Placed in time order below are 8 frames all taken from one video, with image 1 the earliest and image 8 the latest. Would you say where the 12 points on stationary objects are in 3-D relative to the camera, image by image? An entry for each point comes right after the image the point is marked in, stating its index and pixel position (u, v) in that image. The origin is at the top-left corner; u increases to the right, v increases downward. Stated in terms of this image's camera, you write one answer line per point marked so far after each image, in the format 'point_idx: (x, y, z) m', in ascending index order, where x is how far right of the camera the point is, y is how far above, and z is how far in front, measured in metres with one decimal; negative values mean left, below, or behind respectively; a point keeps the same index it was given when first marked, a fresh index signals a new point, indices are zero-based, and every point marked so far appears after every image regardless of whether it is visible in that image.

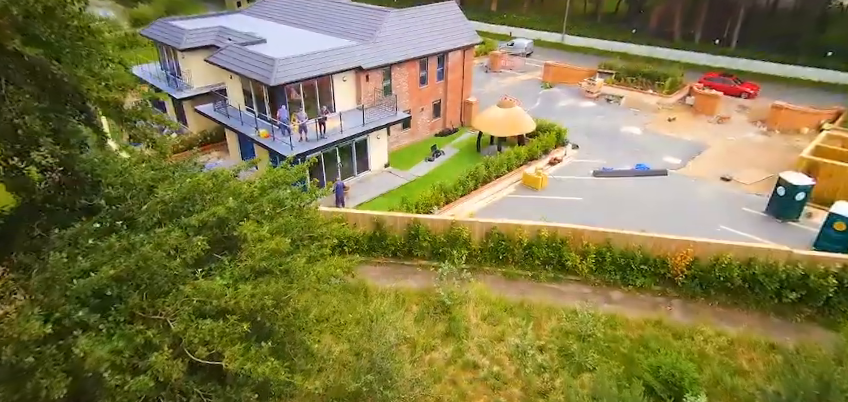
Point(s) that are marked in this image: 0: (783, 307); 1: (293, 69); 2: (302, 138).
0: (+11.0, -3.2, +14.1) m
1: (-5.4, +5.5, +19.1) m
2: (-5.1, +2.6, +19.1) m
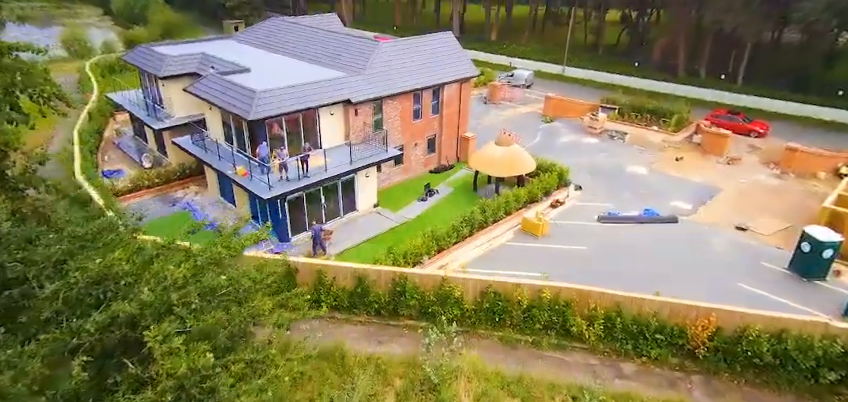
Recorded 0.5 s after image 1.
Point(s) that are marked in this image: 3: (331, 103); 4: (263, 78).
0: (+10.6, -5.0, +12.3) m
1: (-5.7, +3.8, +17.6) m
2: (-5.4, +0.9, +17.5) m
3: (-3.8, +4.0, +18.9) m
4: (-6.9, +5.2, +19.9) m
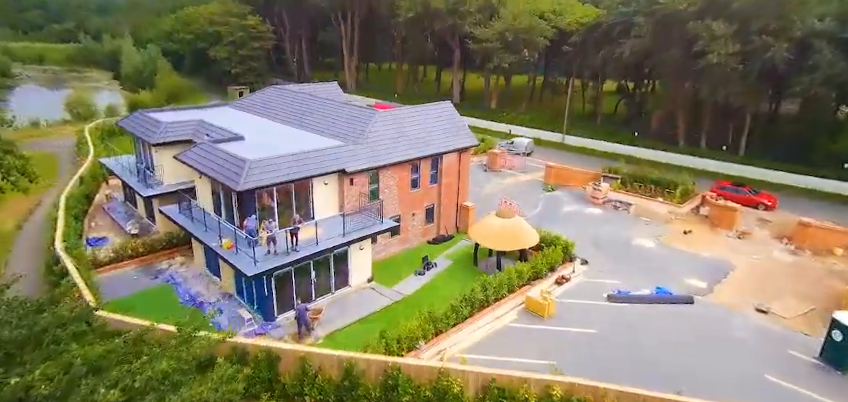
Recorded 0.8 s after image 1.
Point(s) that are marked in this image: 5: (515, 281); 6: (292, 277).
0: (+10.4, -7.2, +10.4) m
1: (-5.7, +1.1, +16.8) m
2: (-5.5, -1.8, +16.4) m
3: (-3.9, +1.1, +18.2) m
4: (-7.0, +2.2, +19.3) m
5: (+3.7, -3.3, +18.8) m
6: (-4.9, -2.8, +17.0) m
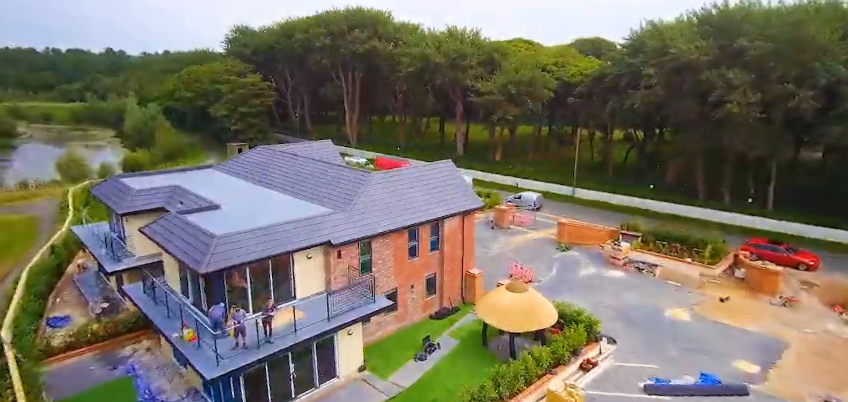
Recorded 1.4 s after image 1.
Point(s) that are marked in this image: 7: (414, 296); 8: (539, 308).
0: (+10.3, -8.7, +7.0) m
1: (-5.8, -1.4, +14.4) m
2: (-5.6, -4.2, +13.6) m
3: (-4.0, -1.5, +15.8) m
4: (-7.1, -0.6, +17.0) m
5: (+3.7, -5.8, +15.8) m
6: (-4.9, -5.3, +14.2) m
7: (-0.4, -4.1, +19.7) m
8: (+4.3, -4.1, +17.5) m
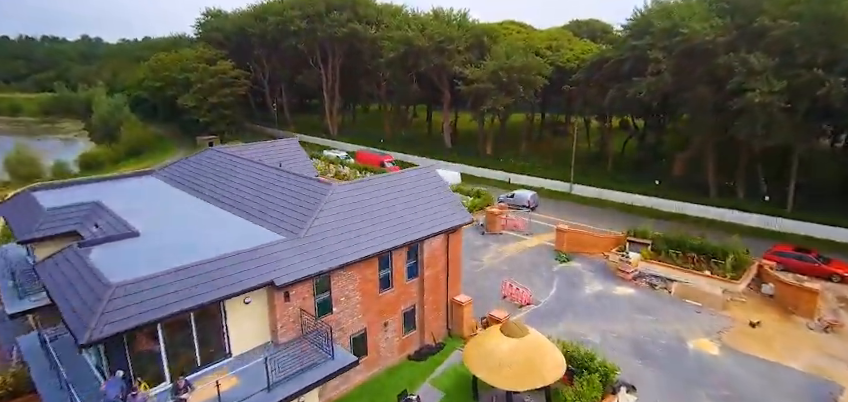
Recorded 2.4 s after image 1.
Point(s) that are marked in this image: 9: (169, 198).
0: (+9.8, -9.5, +3.8) m
1: (-6.6, -2.3, +10.7) m
2: (-6.3, -5.1, +10.0) m
3: (-4.8, -2.3, +12.1) m
4: (-7.9, -1.4, +13.2) m
5: (+3.0, -6.5, +12.4) m
6: (-5.6, -6.2, +10.6) m
7: (-1.3, -4.7, +16.2) m
8: (+3.6, -4.7, +14.0) m
9: (-10.4, +0.2, +18.7) m
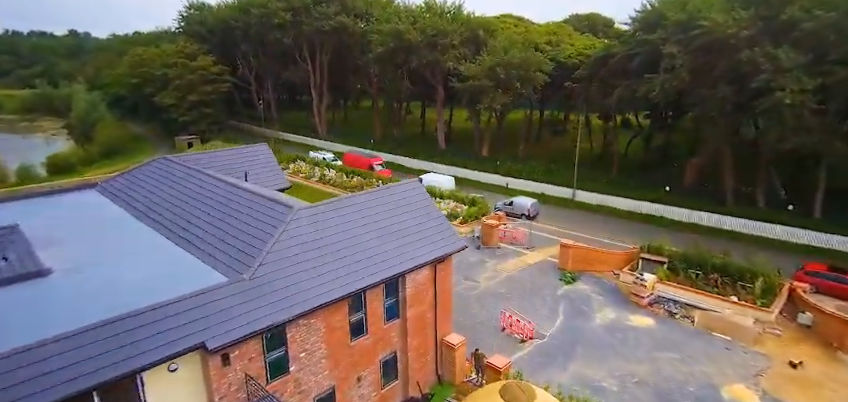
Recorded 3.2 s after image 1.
0: (+9.4, -10.4, +1.0) m
1: (-7.0, -3.1, +7.8) m
2: (-6.7, -5.9, +7.1) m
3: (-5.2, -3.1, +9.2) m
4: (-8.4, -2.2, +10.3) m
5: (+2.5, -7.3, +9.6) m
6: (-6.1, -7.0, +7.7) m
7: (-1.8, -5.4, +13.3) m
8: (+3.1, -5.4, +11.2) m
9: (-10.9, -0.6, +15.8) m
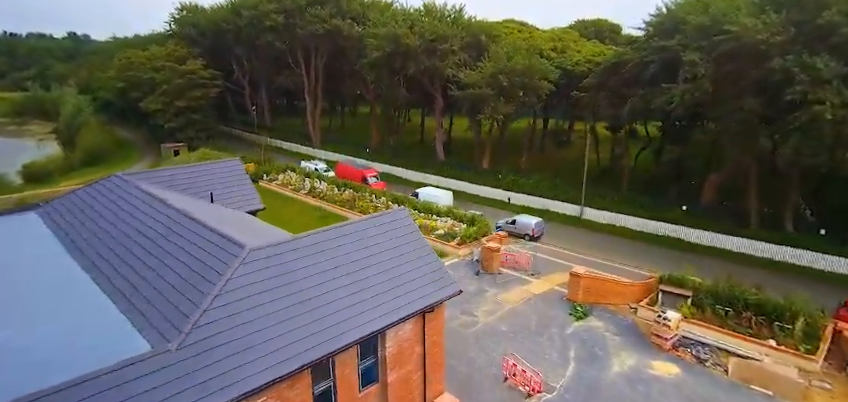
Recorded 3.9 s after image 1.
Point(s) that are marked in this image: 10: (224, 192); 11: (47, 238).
0: (+9.0, -11.2, -1.7) m
1: (-7.4, -3.8, +5.2) m
2: (-7.1, -6.6, +4.5) m
3: (-5.6, -3.9, +6.6) m
4: (-8.7, -3.0, +7.7) m
5: (+2.1, -8.1, +6.9) m
6: (-6.4, -7.8, +5.1) m
7: (-2.1, -6.3, +10.7) m
8: (+2.7, -6.3, +8.6) m
9: (-11.2, -1.4, +13.2) m
10: (-8.0, +0.4, +18.4) m
11: (-12.1, -0.9, +14.8) m
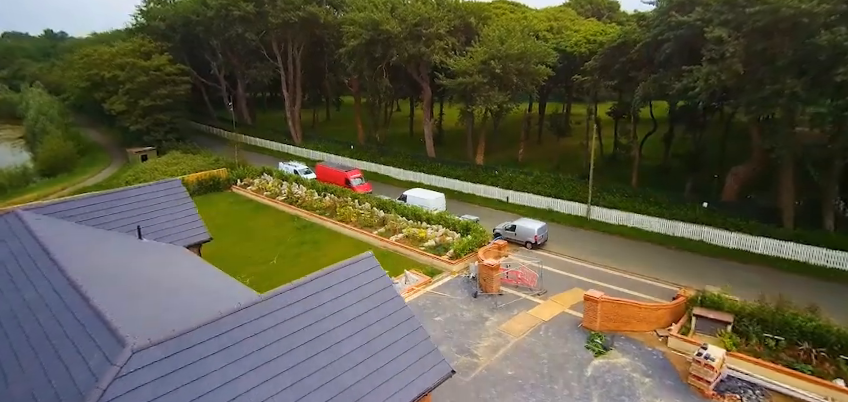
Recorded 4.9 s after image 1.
0: (+9.1, -12.1, -4.7) m
1: (-7.7, -5.2, +1.7) m
2: (-7.2, -8.0, +1.1) m
3: (-5.9, -5.2, +3.1) m
4: (-9.0, -4.3, +4.2) m
5: (+2.0, -9.1, +3.7) m
6: (-6.6, -9.1, +1.7) m
7: (-2.4, -7.3, +7.4) m
8: (+2.5, -7.2, +5.3) m
9: (-11.7, -2.7, +9.6) m
10: (-8.6, -0.7, +14.9) m
11: (-12.6, -2.2, +11.2) m
